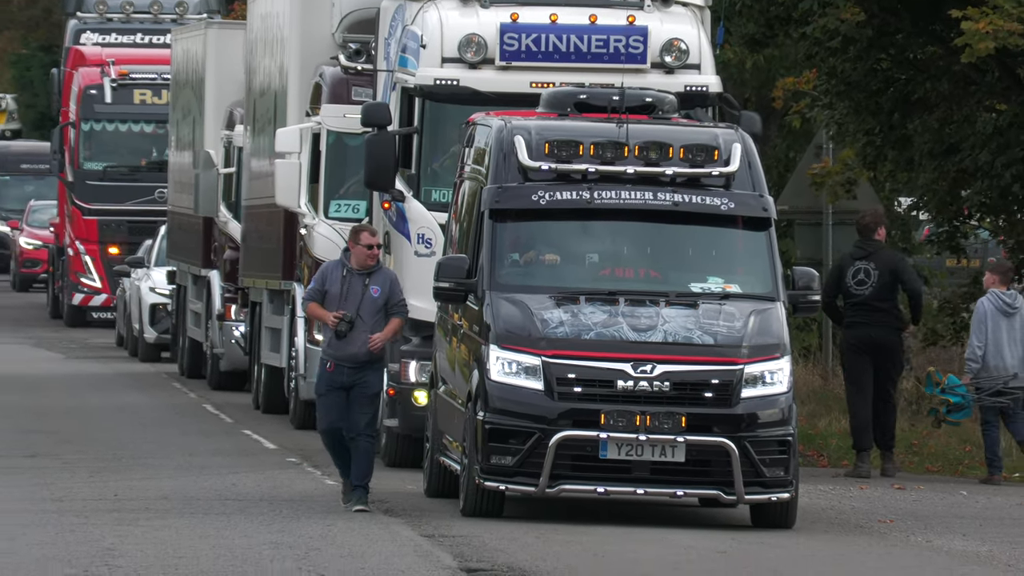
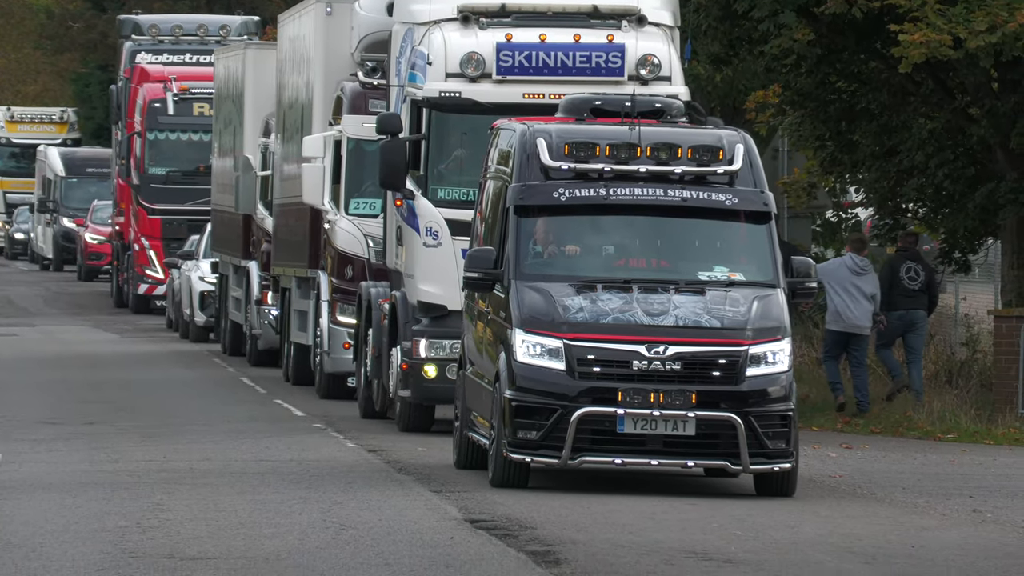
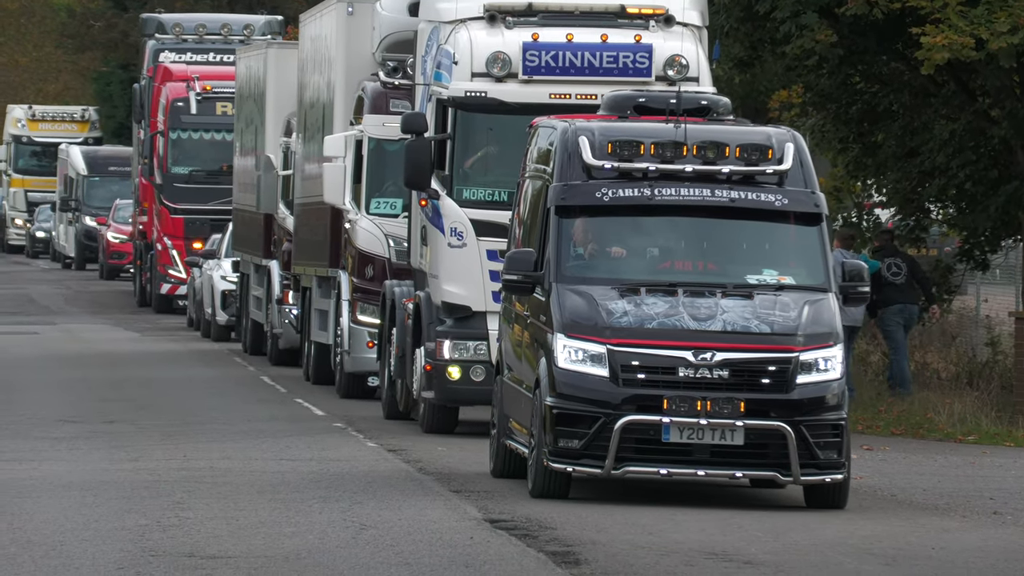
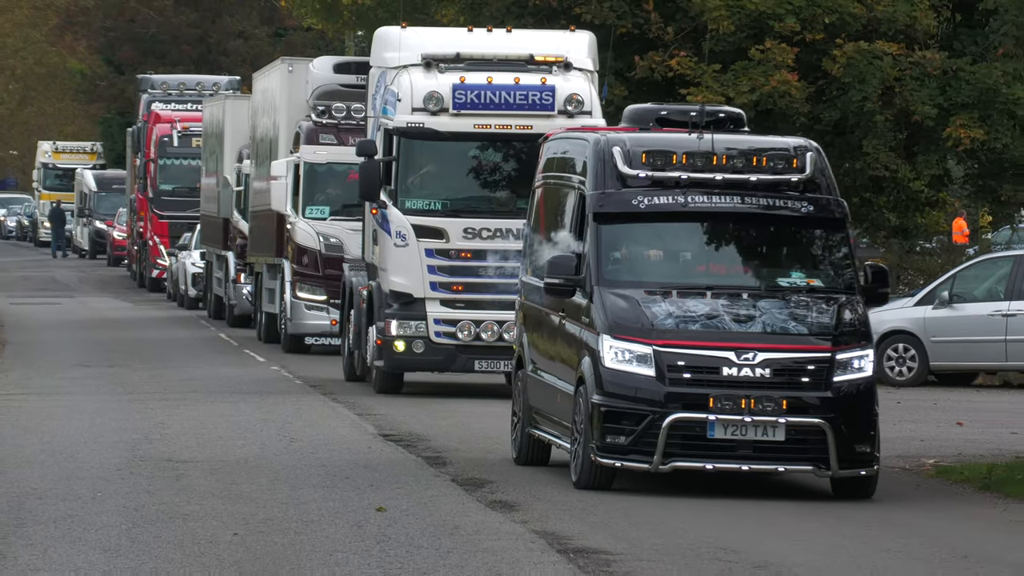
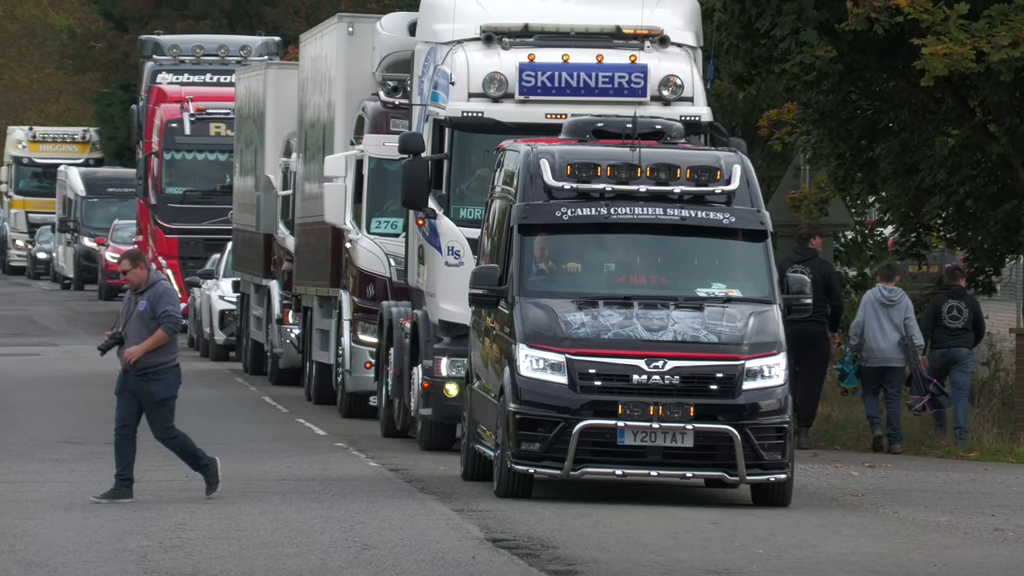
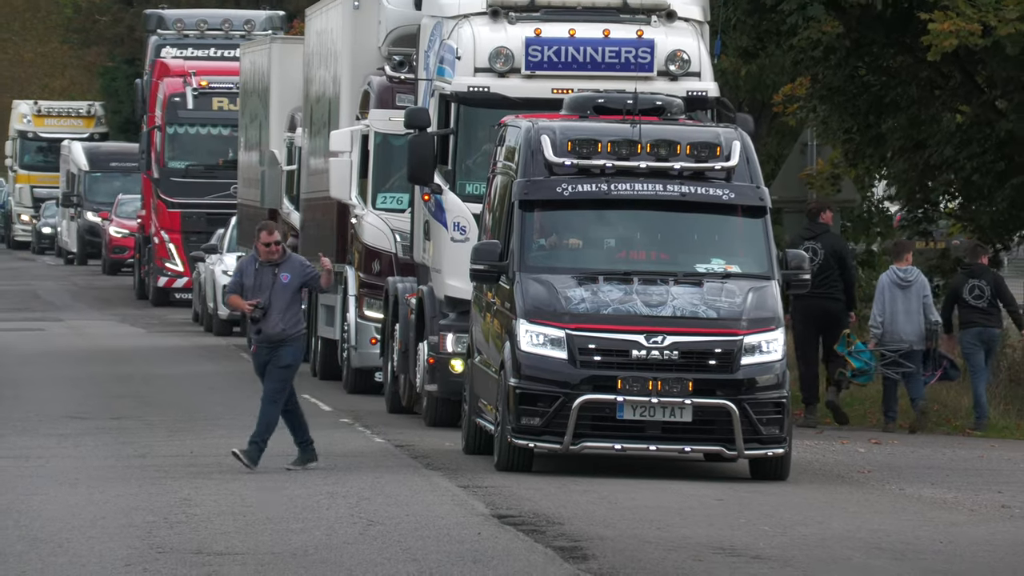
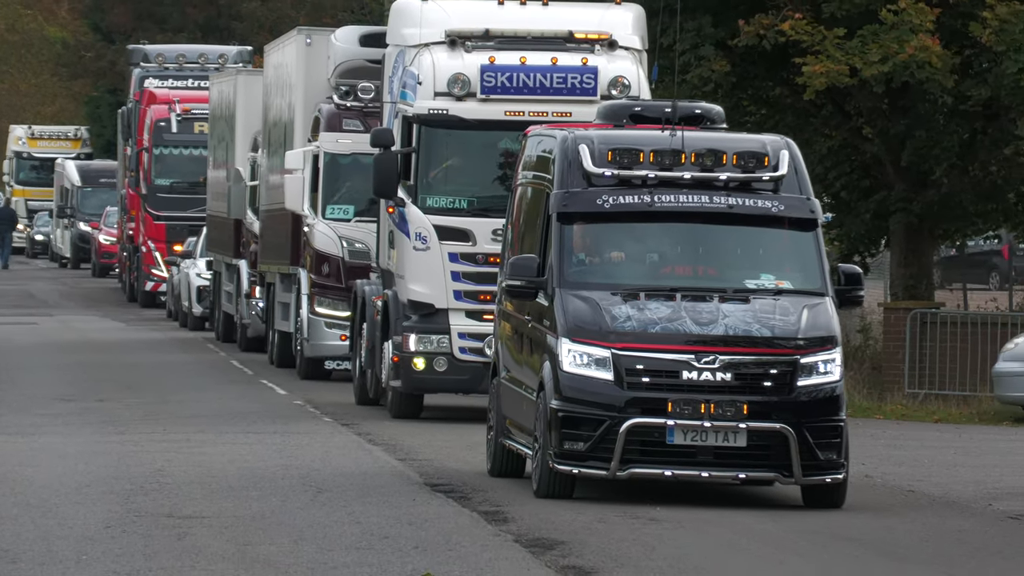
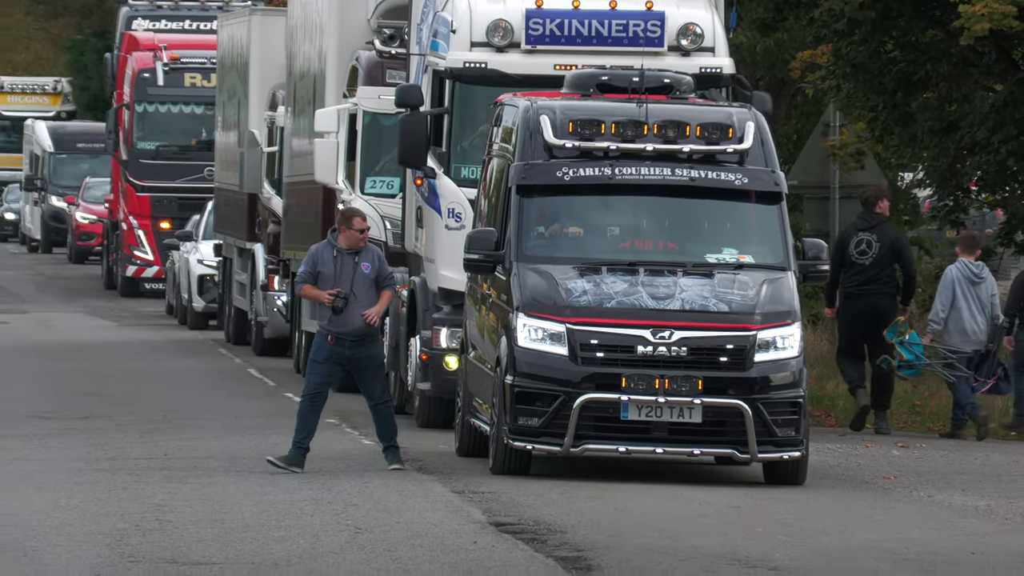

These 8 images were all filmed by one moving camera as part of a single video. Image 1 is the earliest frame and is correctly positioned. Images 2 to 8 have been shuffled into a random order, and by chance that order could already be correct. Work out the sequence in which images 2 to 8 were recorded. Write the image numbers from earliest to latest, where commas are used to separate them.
8, 6, 5, 2, 3, 7, 4
